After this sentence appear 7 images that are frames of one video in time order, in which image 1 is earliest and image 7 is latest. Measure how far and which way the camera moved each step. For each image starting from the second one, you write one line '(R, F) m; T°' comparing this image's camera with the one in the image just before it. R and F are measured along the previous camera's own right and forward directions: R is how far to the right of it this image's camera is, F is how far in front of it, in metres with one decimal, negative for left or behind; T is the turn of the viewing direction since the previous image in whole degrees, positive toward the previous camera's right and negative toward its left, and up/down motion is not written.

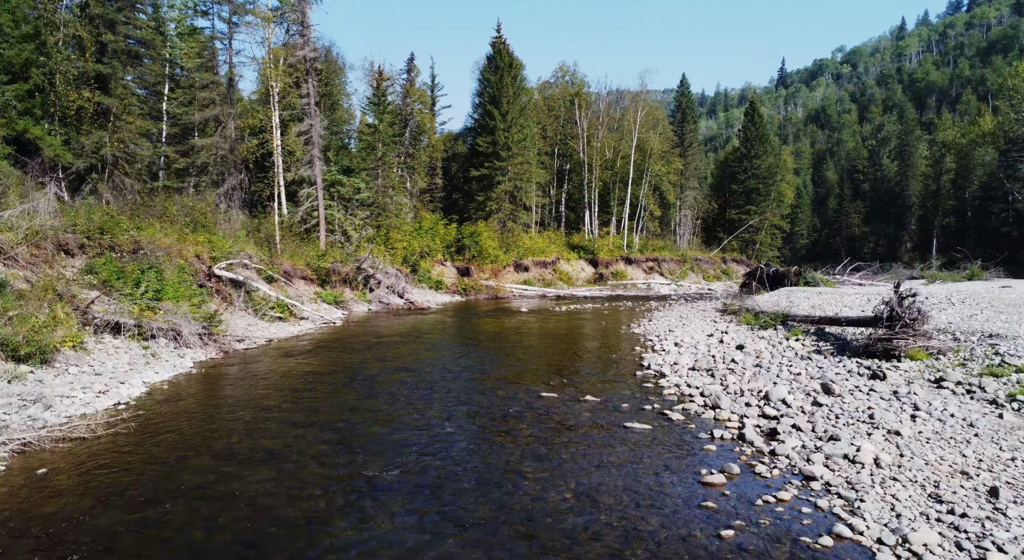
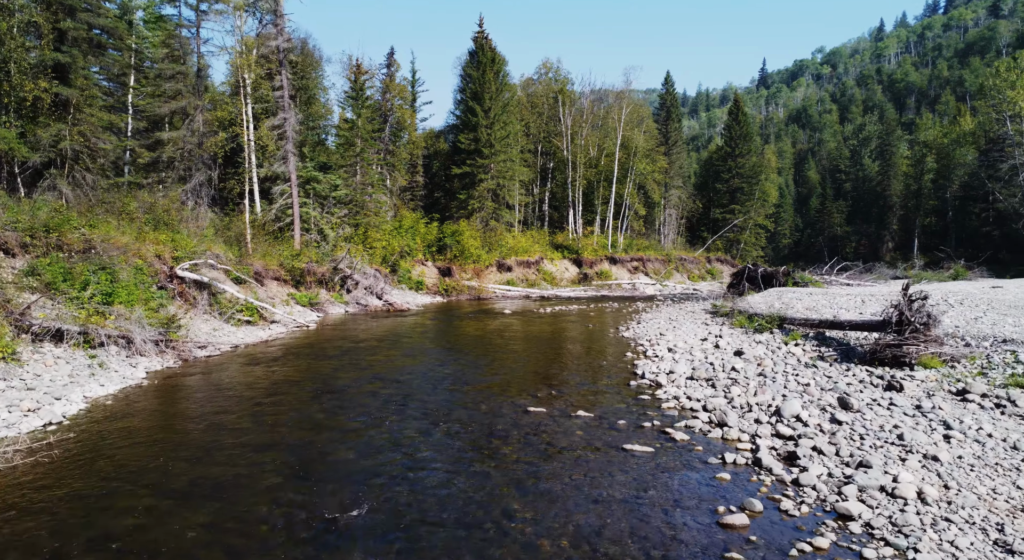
(0.0, +0.9) m; +2°
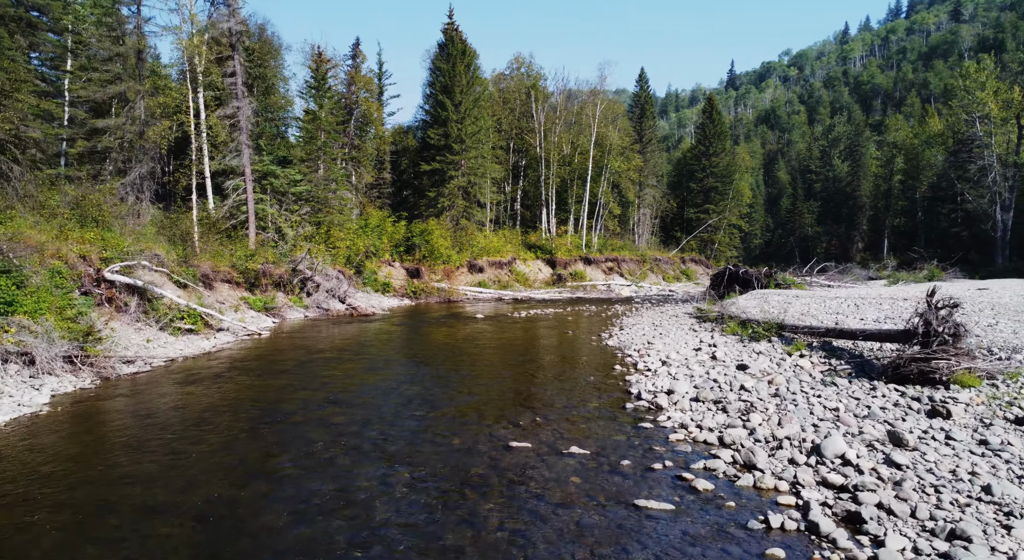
(-0.1, +1.6) m; +3°
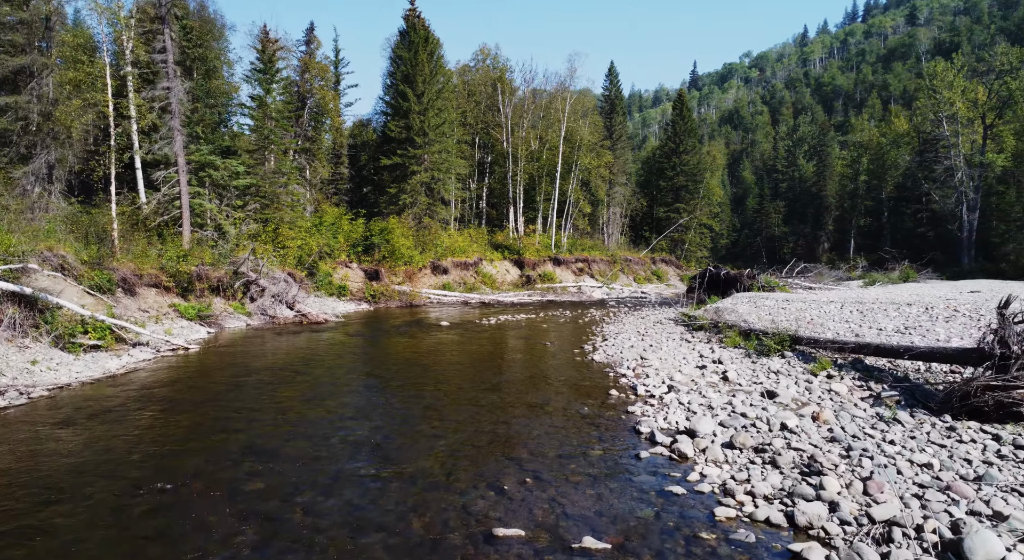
(-0.2, +2.3) m; +3°
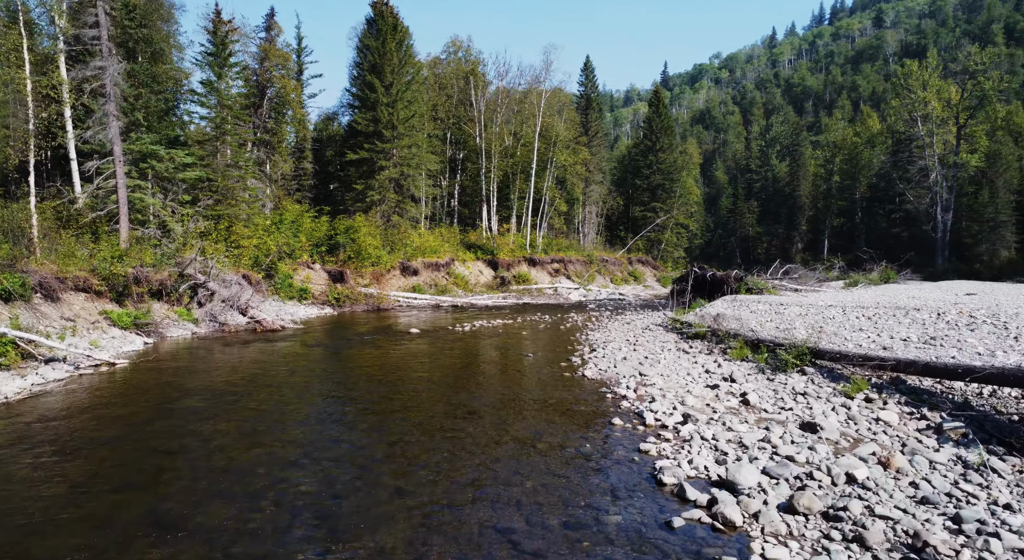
(-0.2, +1.8) m; +3°
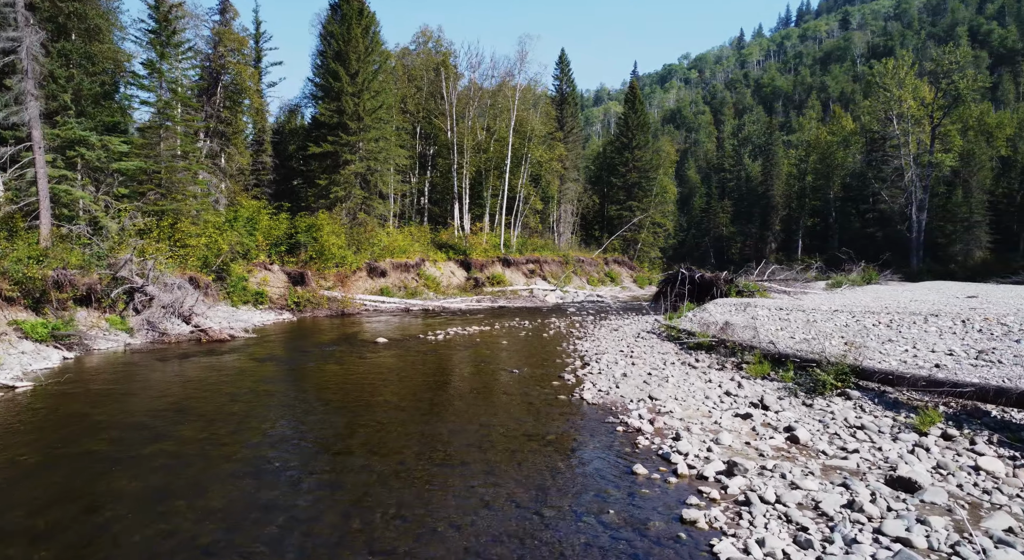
(-0.3, +2.0) m; +3°
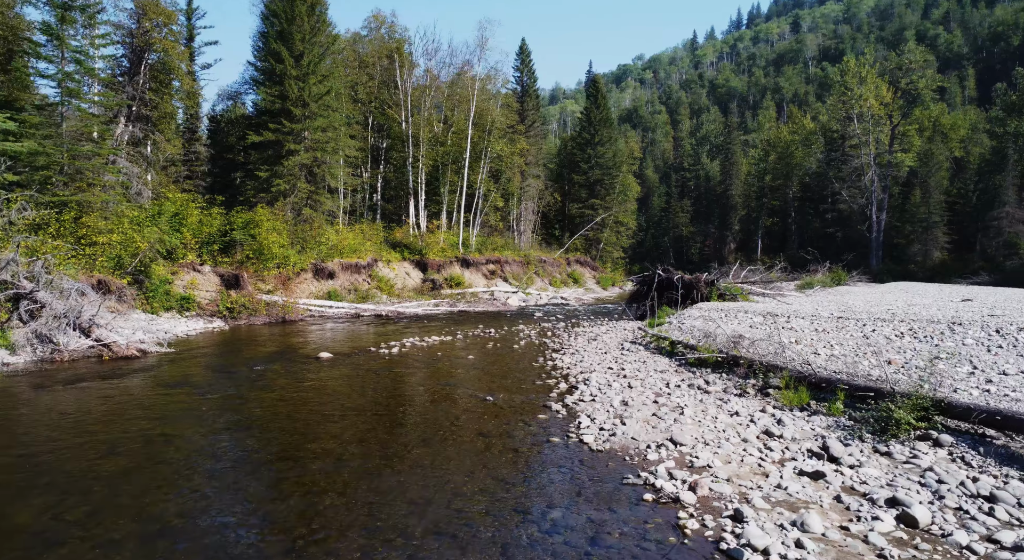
(-0.3, +2.5) m; +4°
